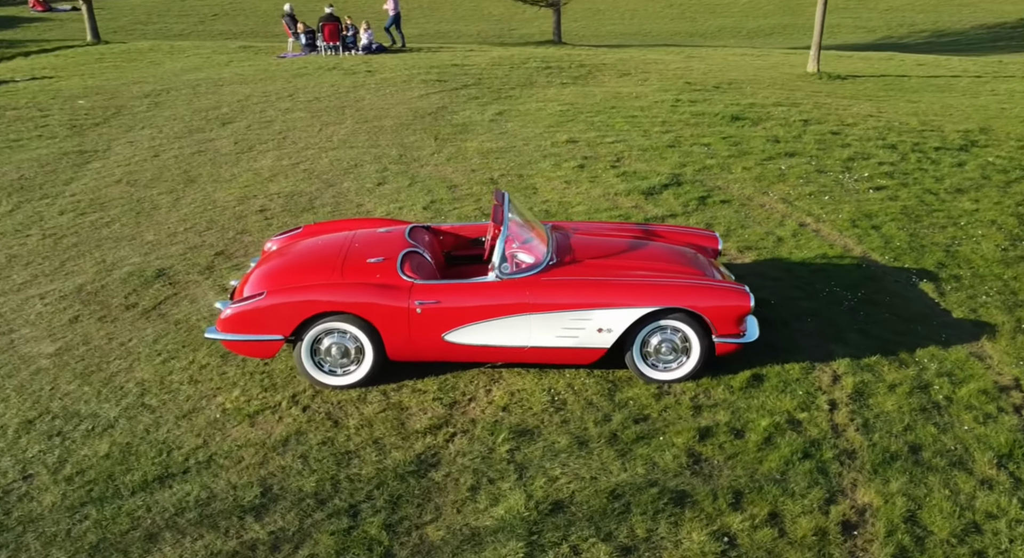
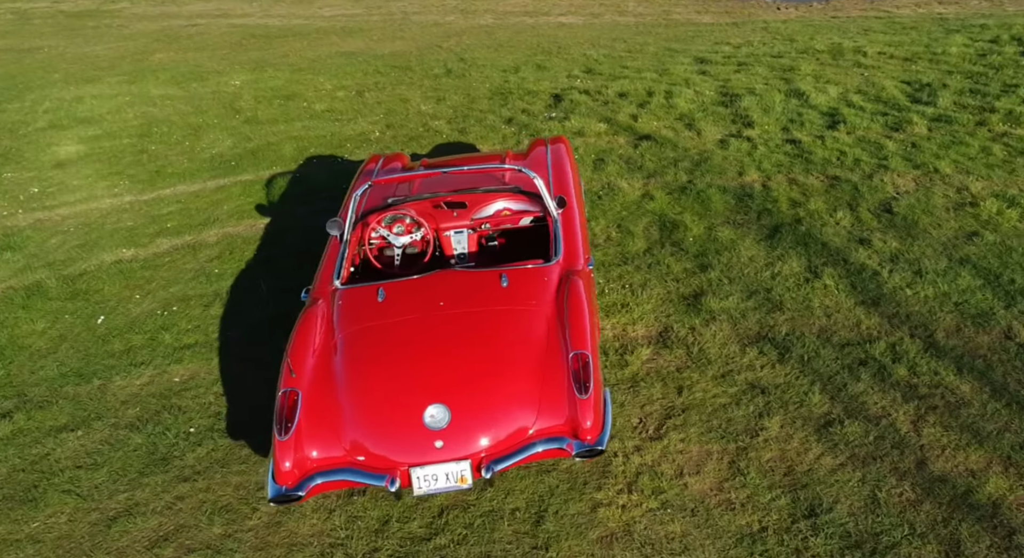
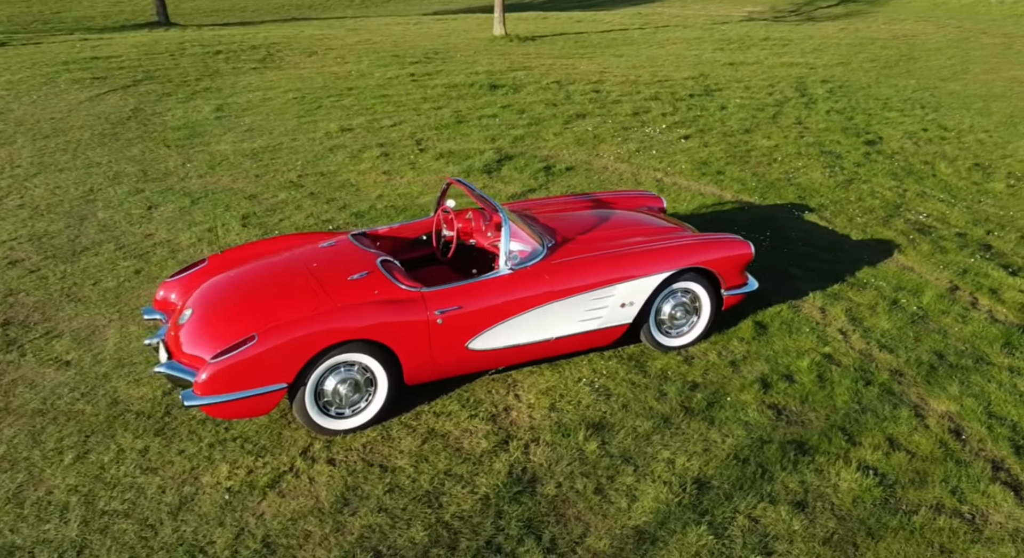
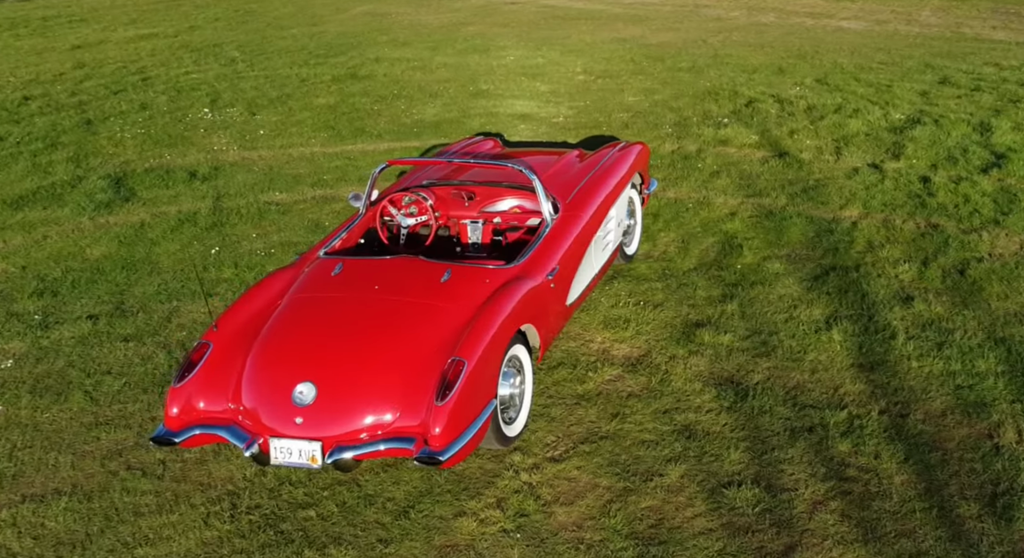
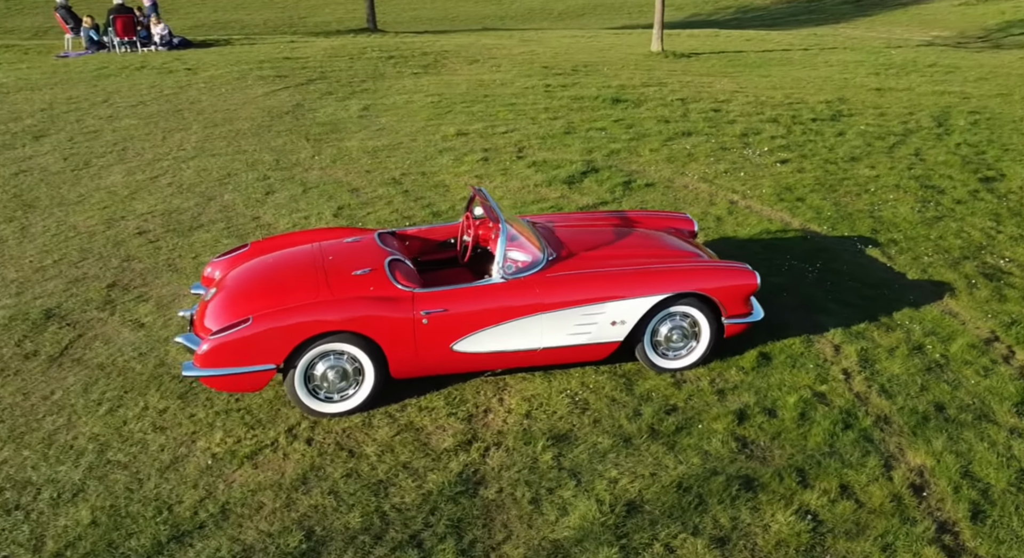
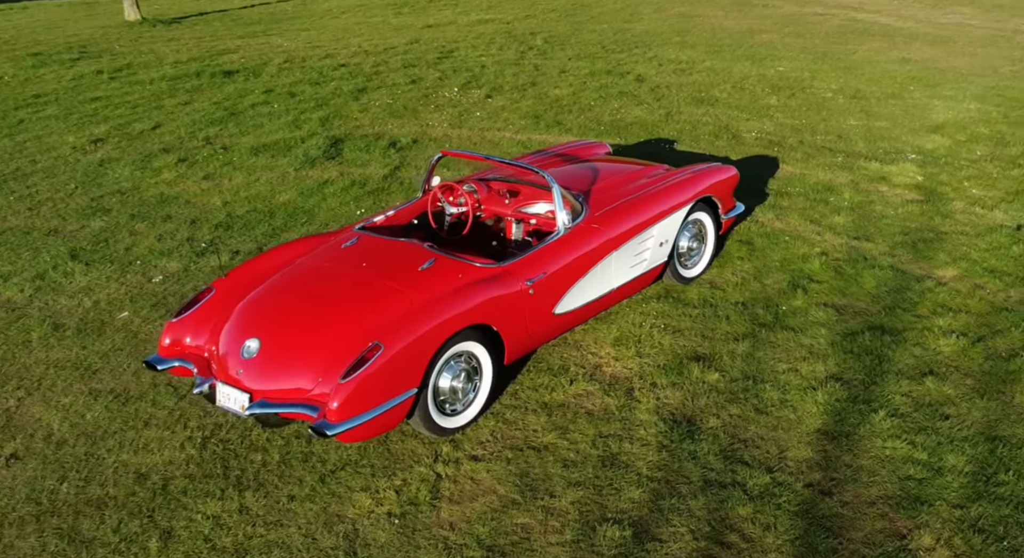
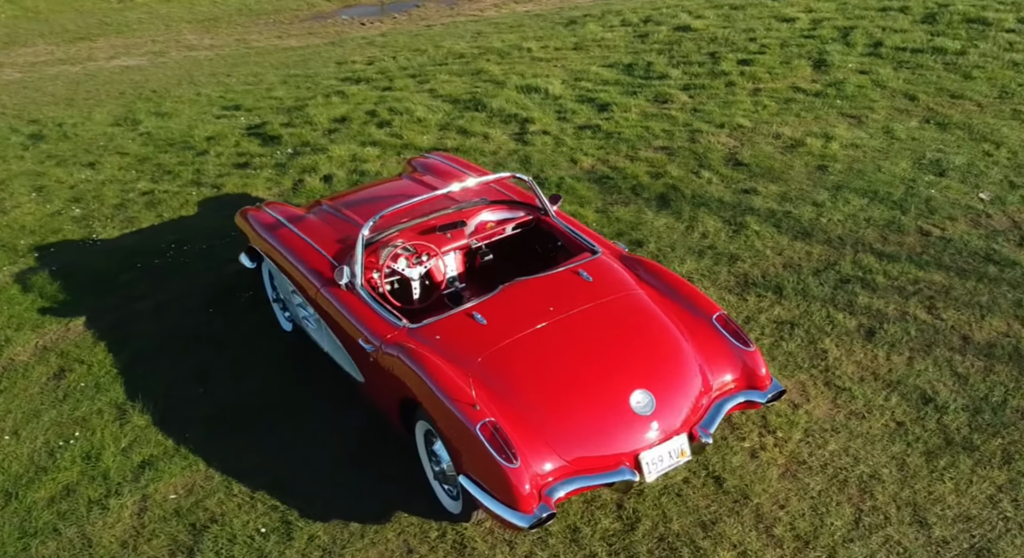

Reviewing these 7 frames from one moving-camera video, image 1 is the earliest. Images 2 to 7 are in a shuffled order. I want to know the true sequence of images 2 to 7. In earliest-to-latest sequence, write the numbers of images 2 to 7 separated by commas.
5, 3, 6, 4, 2, 7
